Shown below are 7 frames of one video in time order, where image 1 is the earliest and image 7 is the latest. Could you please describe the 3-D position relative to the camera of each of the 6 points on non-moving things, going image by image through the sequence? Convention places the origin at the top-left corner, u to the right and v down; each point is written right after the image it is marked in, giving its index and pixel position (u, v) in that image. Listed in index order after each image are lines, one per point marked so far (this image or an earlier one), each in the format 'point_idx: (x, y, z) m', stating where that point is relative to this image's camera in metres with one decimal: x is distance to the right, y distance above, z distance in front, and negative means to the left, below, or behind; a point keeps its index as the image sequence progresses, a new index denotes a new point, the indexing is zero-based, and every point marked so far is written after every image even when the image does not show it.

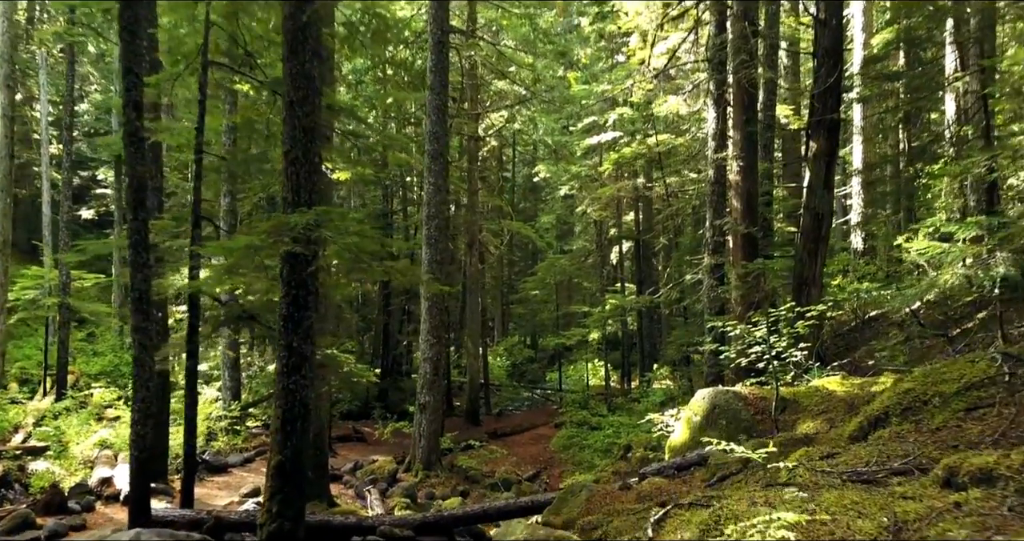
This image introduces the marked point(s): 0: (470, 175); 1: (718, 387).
0: (-1.1, +2.5, +19.3) m
1: (+2.1, -1.2, +7.5) m
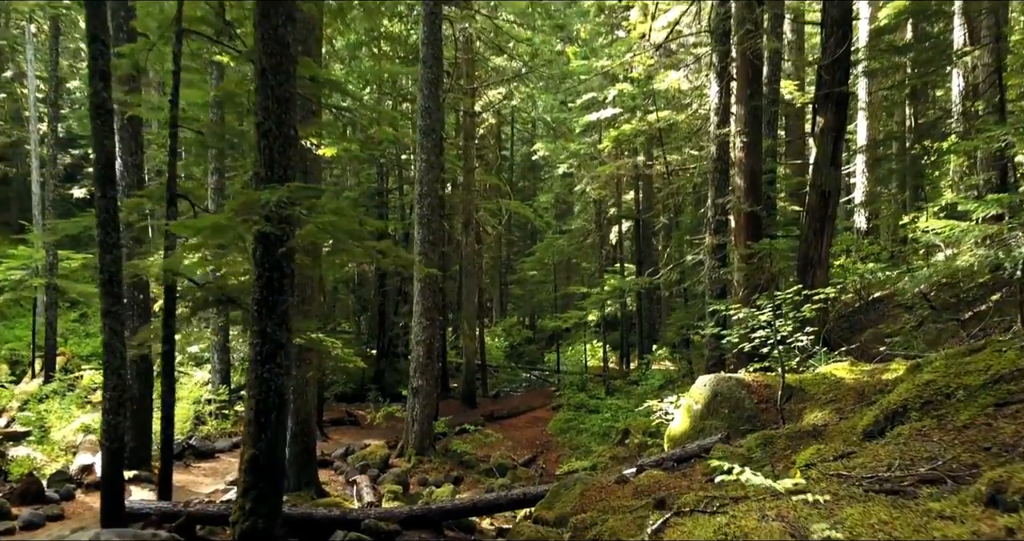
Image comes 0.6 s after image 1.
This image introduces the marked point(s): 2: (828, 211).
0: (-1.2, +3.0, +18.8) m
1: (+2.0, -1.0, +7.1) m
2: (+4.4, +0.8, +10.1) m
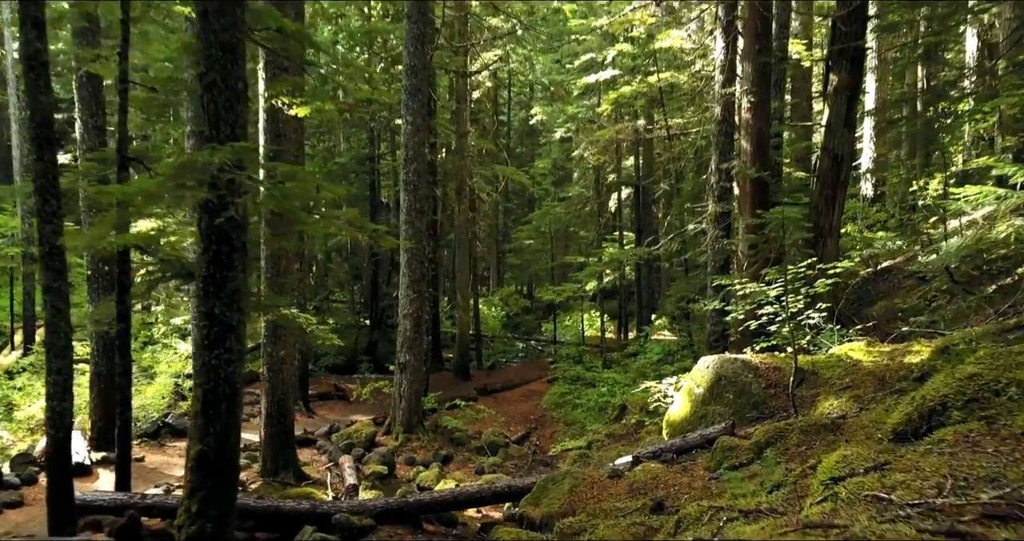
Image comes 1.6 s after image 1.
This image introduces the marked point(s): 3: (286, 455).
0: (-1.3, +3.8, +18.0) m
1: (+1.9, -0.7, +6.5) m
2: (+4.3, +1.2, +9.5) m
3: (-2.8, -2.3, +9.0) m
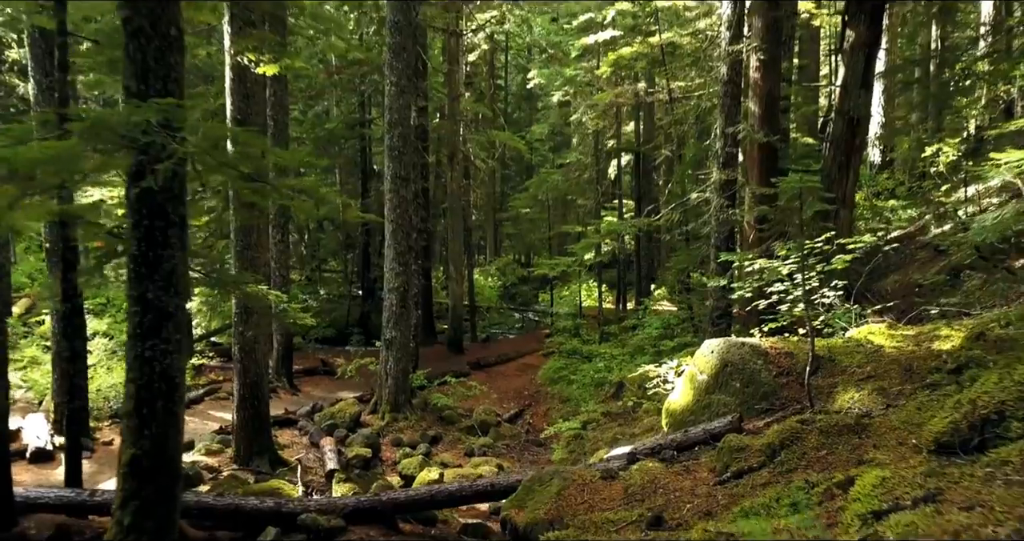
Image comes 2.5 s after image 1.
0: (-1.5, +4.5, +17.2) m
1: (+1.8, -0.5, +5.9) m
2: (+4.1, +1.6, +8.8) m
3: (-2.9, -2.0, +8.5) m
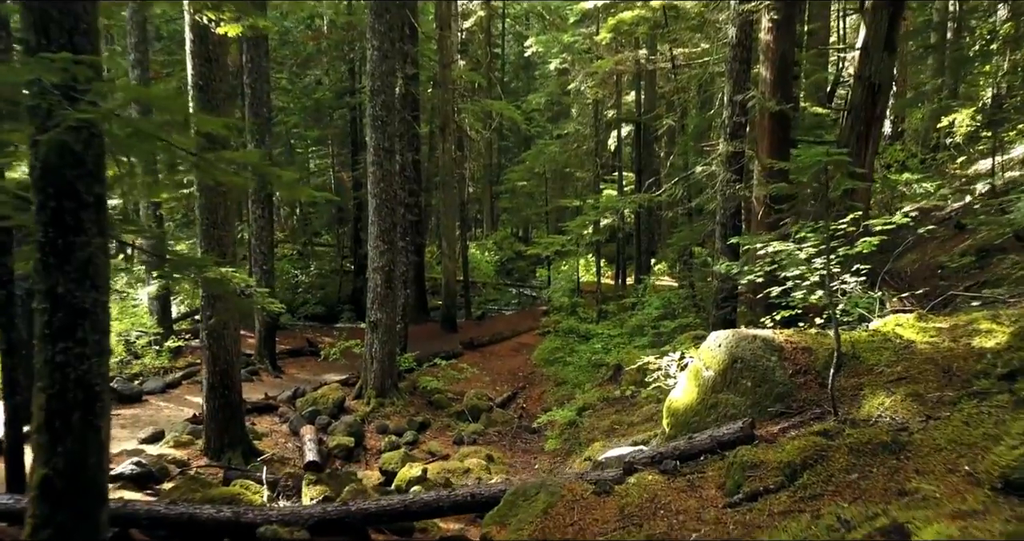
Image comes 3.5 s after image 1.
0: (-1.6, +5.1, +16.4) m
1: (+1.7, -0.4, +5.3) m
2: (+4.0, +1.8, +8.1) m
3: (-3.0, -1.7, +7.9) m
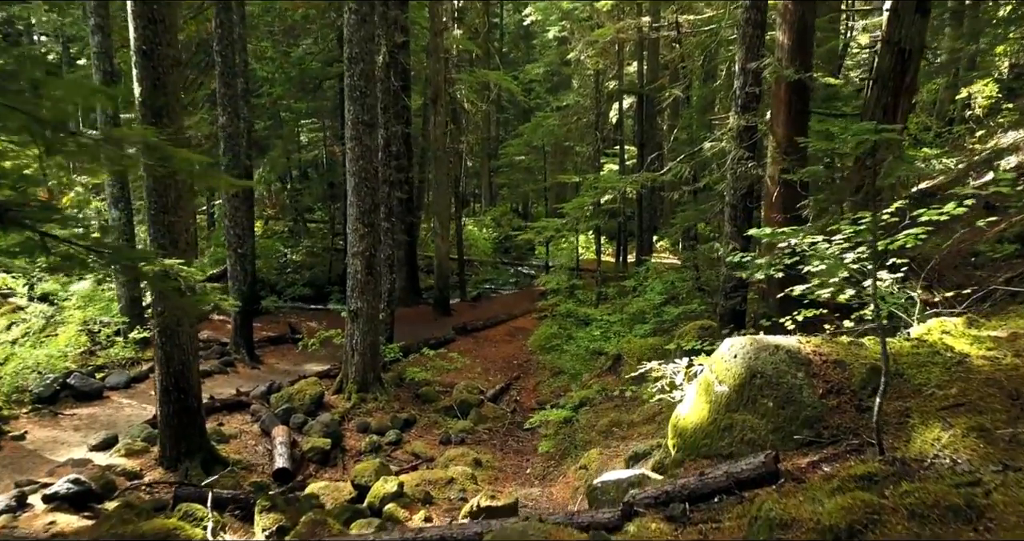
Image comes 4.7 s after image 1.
0: (-1.7, +5.5, +15.4) m
1: (+1.5, -0.4, +4.5) m
2: (+3.9, +1.9, +7.2) m
3: (-3.2, -1.6, +7.2) m
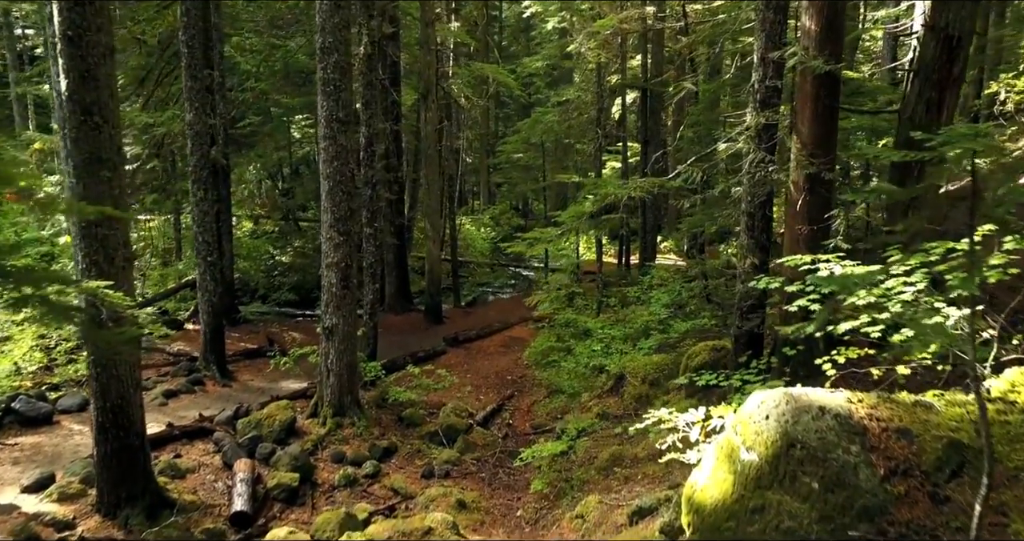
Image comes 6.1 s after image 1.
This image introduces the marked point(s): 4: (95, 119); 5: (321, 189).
0: (-1.8, +5.4, +14.4) m
1: (+1.4, -0.6, +3.6) m
2: (+3.8, +1.7, +6.3) m
3: (-3.3, -1.8, +6.3) m
4: (-3.3, +1.2, +5.7) m
5: (-2.3, +1.0, +8.7) m
